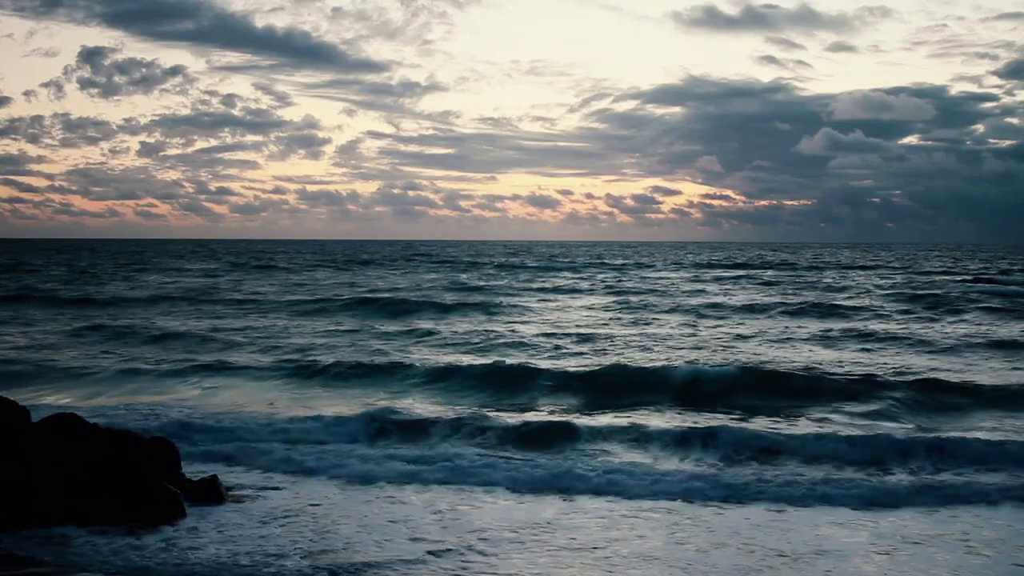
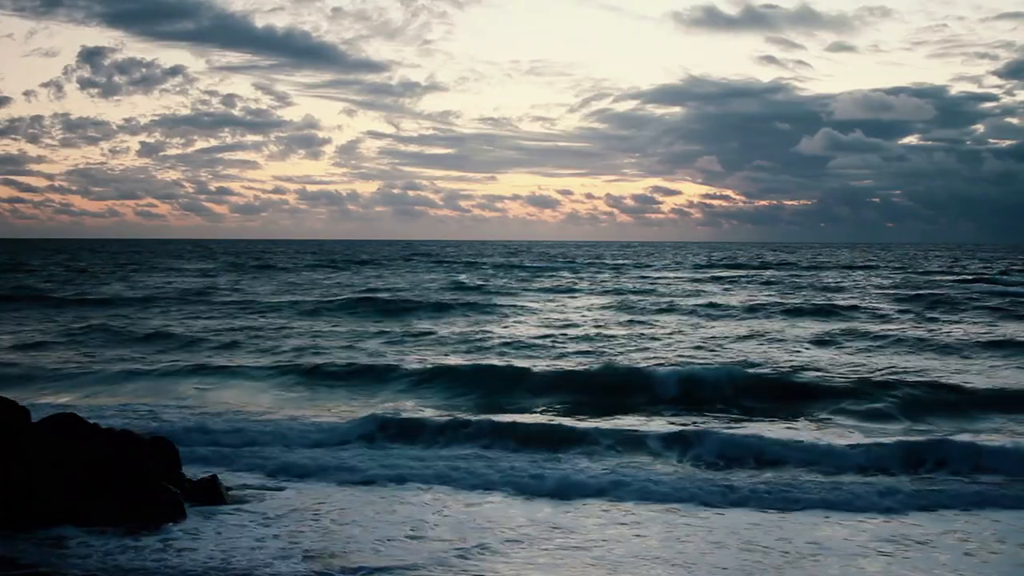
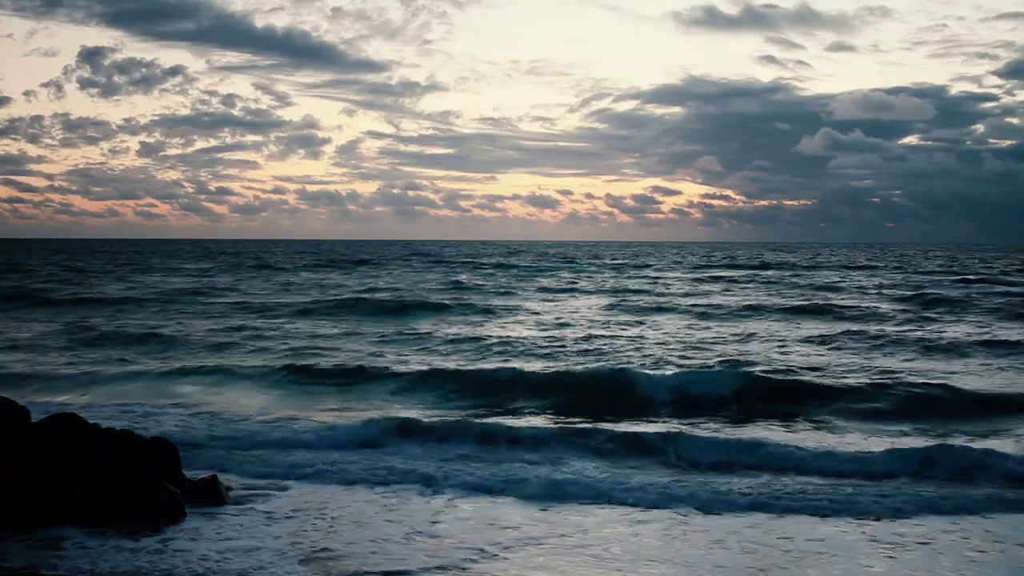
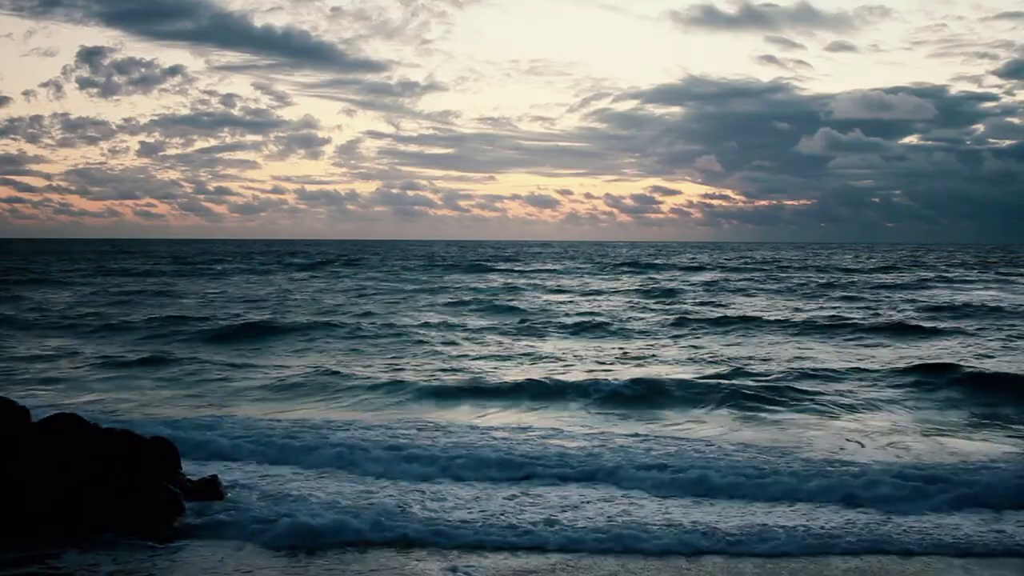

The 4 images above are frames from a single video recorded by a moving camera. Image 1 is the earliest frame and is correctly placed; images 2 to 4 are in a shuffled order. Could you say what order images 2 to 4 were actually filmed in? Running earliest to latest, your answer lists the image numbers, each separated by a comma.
2, 3, 4
